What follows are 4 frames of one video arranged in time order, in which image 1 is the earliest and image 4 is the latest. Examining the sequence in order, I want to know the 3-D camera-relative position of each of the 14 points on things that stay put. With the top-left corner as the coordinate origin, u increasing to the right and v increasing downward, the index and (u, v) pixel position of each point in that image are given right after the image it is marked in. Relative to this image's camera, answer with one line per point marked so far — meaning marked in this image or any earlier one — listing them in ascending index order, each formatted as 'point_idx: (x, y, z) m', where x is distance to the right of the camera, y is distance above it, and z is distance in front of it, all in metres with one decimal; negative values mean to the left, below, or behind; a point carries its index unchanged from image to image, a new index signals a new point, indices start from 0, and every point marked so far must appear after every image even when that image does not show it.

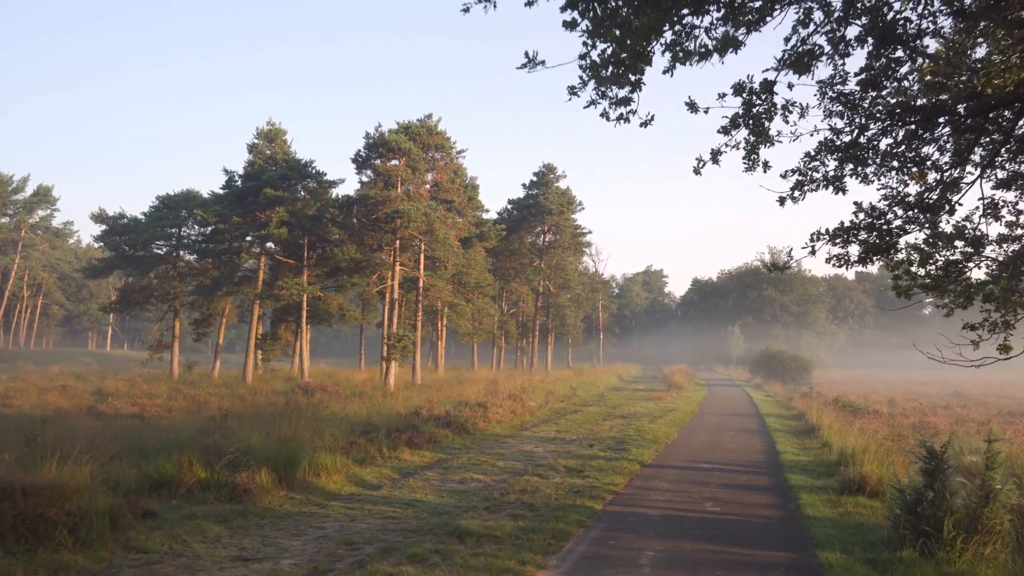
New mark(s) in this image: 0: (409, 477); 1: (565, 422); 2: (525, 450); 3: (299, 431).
0: (-1.5, -2.8, +9.5) m
1: (+1.3, -3.4, +16.6) m
2: (+0.2, -3.0, +12.2) m
3: (-3.6, -2.5, +11.2) m
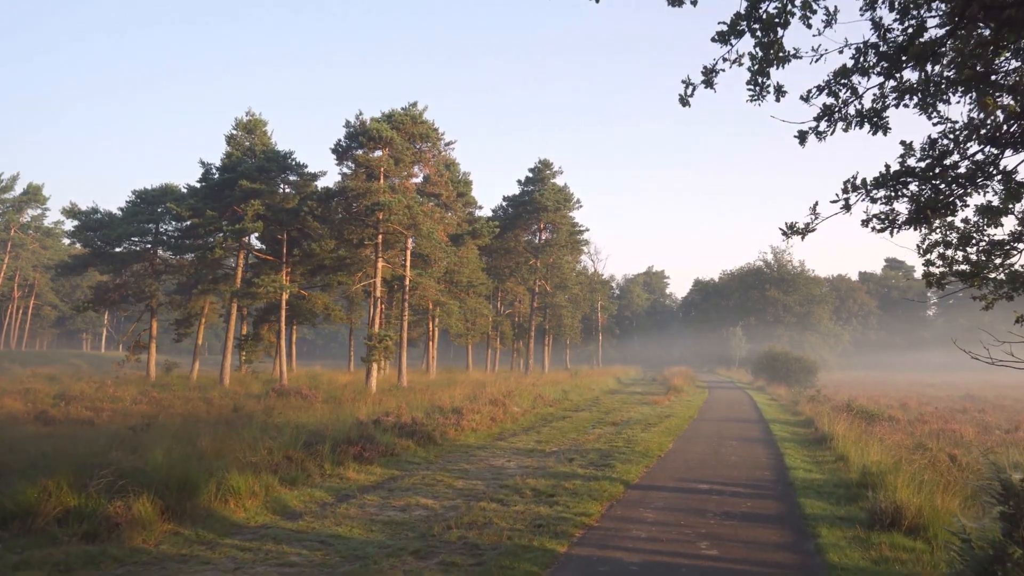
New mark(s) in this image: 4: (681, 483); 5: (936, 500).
0: (-2.0, -2.6, +7.9) m
1: (+0.8, -3.3, +15.0) m
2: (-0.3, -2.9, +10.6) m
3: (-4.2, -2.3, +9.6) m
4: (+2.3, -2.7, +9.0) m
5: (+4.3, -2.2, +6.7) m
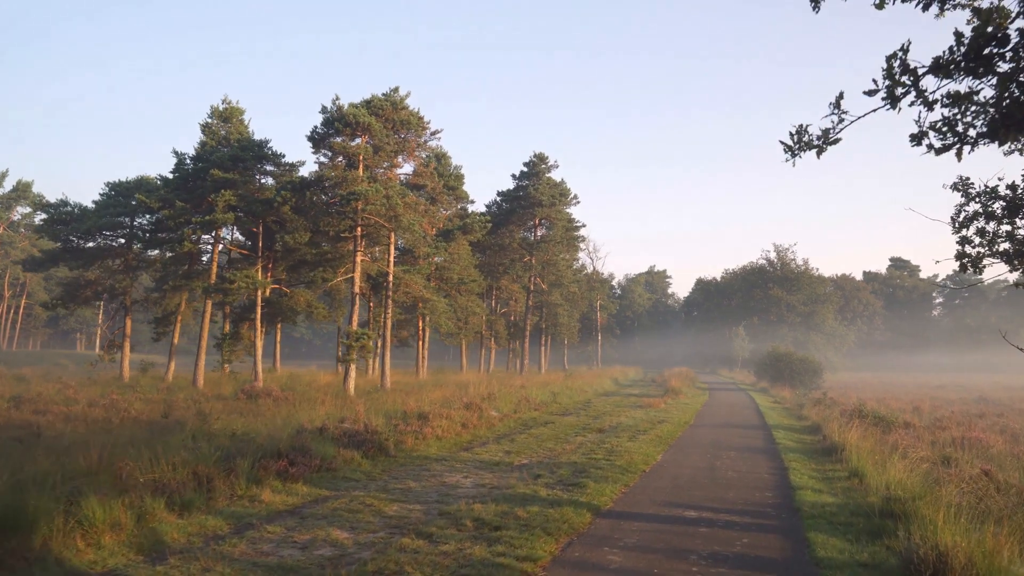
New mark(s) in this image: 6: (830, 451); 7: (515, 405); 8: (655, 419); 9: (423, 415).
0: (-2.6, -2.4, +6.3) m
1: (+0.2, -3.1, +13.4) m
2: (-0.9, -2.7, +9.0) m
3: (-4.8, -2.1, +8.0) m
4: (+1.7, -2.5, +7.4) m
5: (+3.7, -2.0, +5.1) m
6: (+5.9, -3.0, +12.2) m
7: (+0.1, -3.5, +19.7) m
8: (+4.0, -3.6, +18.1) m
9: (-1.9, -2.8, +14.2) m
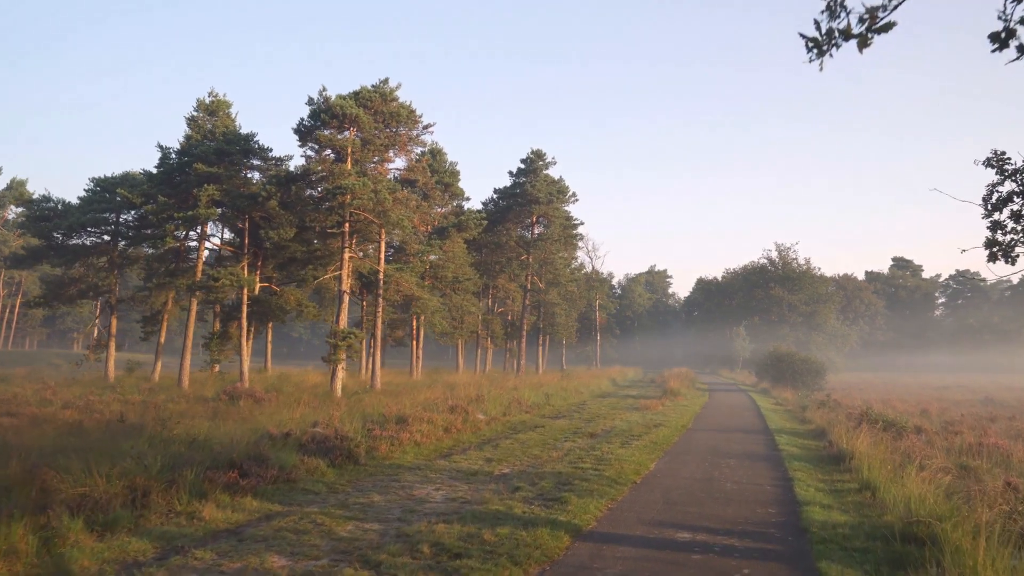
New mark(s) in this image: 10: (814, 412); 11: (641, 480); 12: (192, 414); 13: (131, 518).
0: (-2.9, -2.3, +5.5) m
1: (-0.1, -3.0, +12.5) m
2: (-1.2, -2.6, +8.1) m
3: (-5.1, -2.0, +7.2) m
4: (+1.4, -2.4, +6.5) m
5: (+3.4, -1.9, +4.2) m
6: (+5.6, -2.9, +11.3) m
7: (-0.2, -3.4, +18.9) m
8: (+3.7, -3.5, +17.3) m
9: (-2.2, -2.7, +13.4) m
10: (+9.0, -3.7, +19.5) m
11: (+1.8, -2.7, +9.1) m
12: (-7.6, -3.0, +15.7) m
13: (-3.8, -2.3, +6.5) m
